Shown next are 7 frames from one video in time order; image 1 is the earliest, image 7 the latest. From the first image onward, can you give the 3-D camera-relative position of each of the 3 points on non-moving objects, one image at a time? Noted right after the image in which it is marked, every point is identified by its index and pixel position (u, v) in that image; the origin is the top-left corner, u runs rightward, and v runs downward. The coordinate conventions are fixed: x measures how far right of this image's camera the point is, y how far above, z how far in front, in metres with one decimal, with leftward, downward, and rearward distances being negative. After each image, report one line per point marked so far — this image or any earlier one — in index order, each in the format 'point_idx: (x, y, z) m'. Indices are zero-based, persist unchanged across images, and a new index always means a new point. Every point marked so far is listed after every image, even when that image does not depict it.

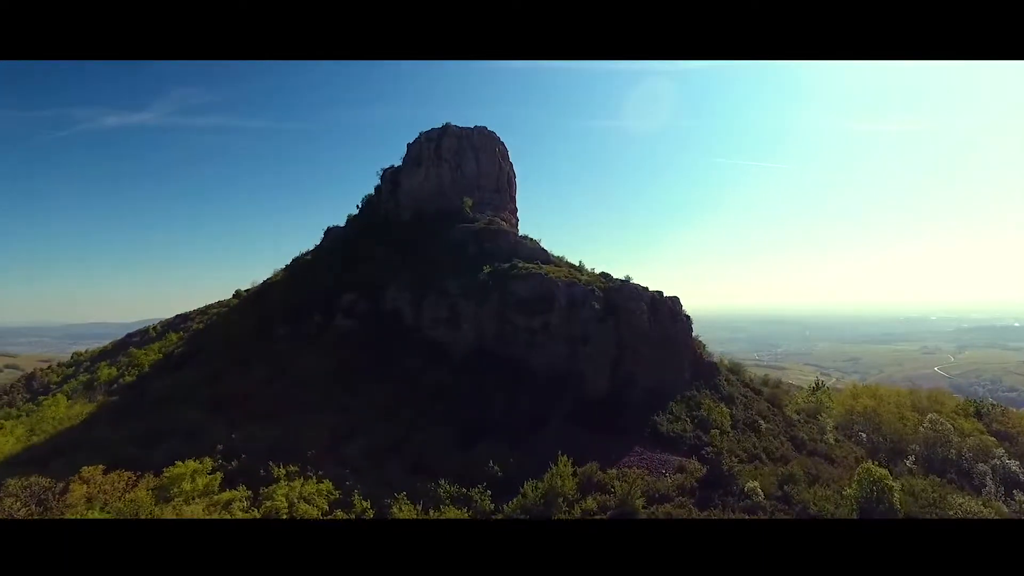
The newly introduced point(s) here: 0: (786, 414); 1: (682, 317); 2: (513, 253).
0: (+8.7, -3.9, +17.2) m
1: (+5.1, -0.9, +16.2) m
2: (0.0, +1.2, +18.4) m
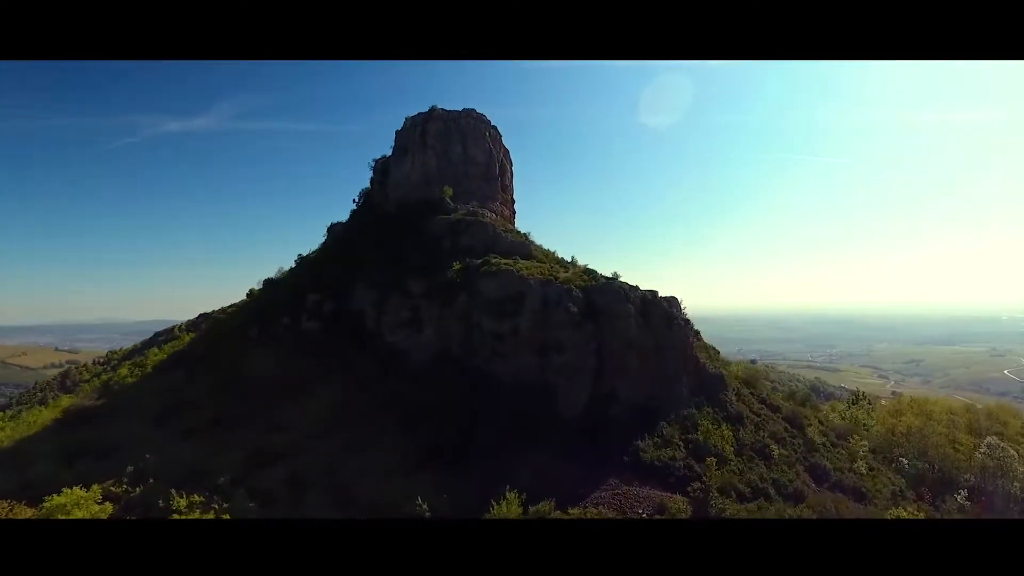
0: (+8.0, -3.9, +14.6) m
1: (+4.3, -0.8, +13.8) m
2: (-0.7, +1.2, +16.3) m
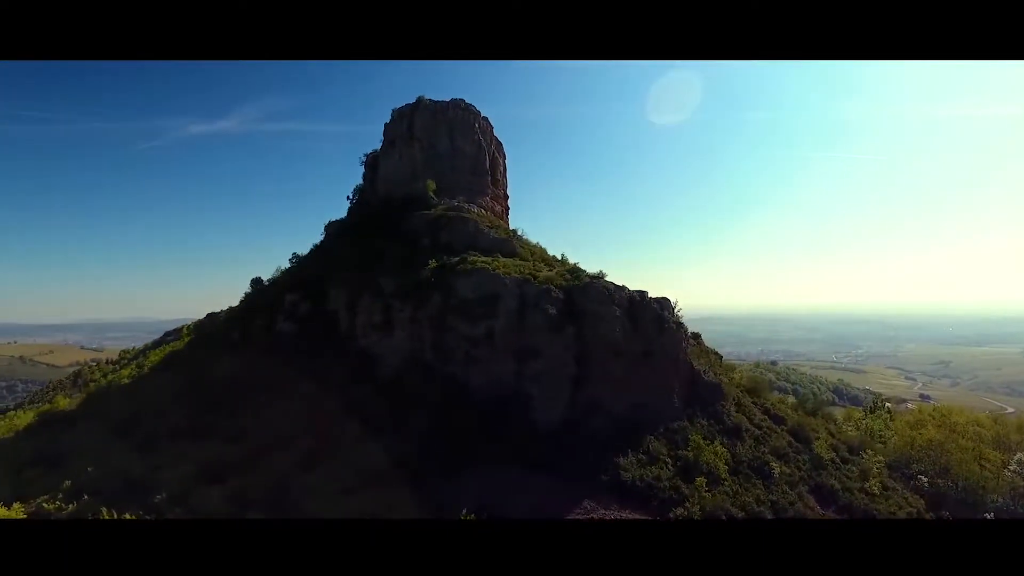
0: (+7.4, -3.9, +13.3) m
1: (+3.7, -0.9, +12.6) m
2: (-1.1, +1.2, +15.3) m
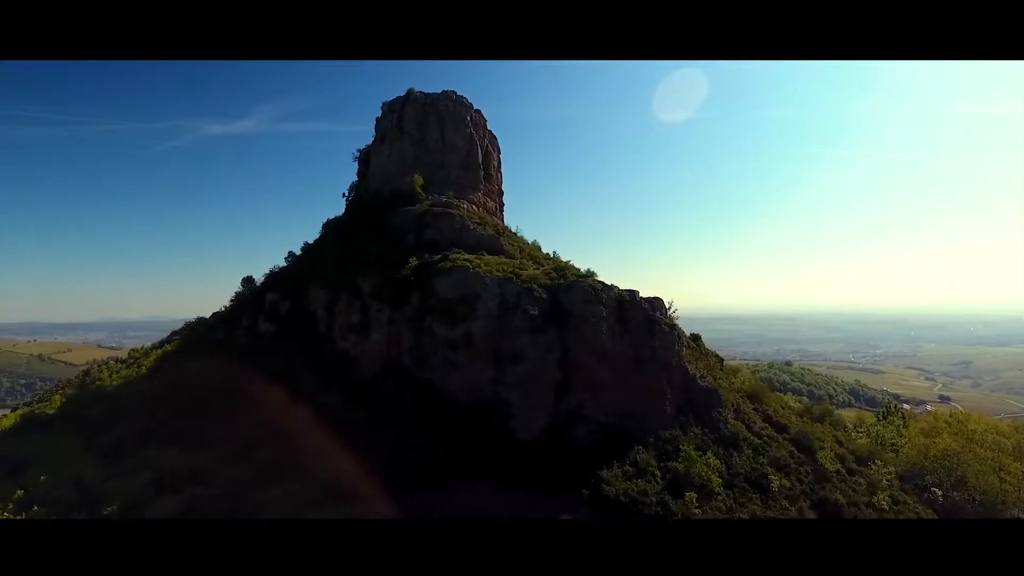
0: (+7.0, -3.9, +12.4) m
1: (+3.3, -0.8, +11.8) m
2: (-1.5, +1.2, +14.6) m
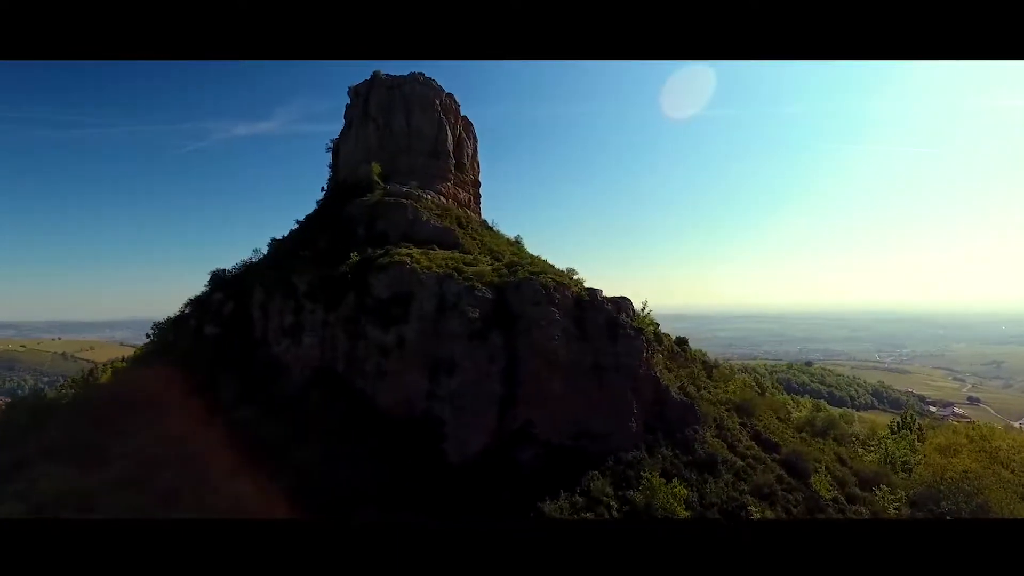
0: (+5.9, -3.8, +10.7) m
1: (+2.2, -0.8, +10.2) m
2: (-2.5, +1.3, +13.2) m
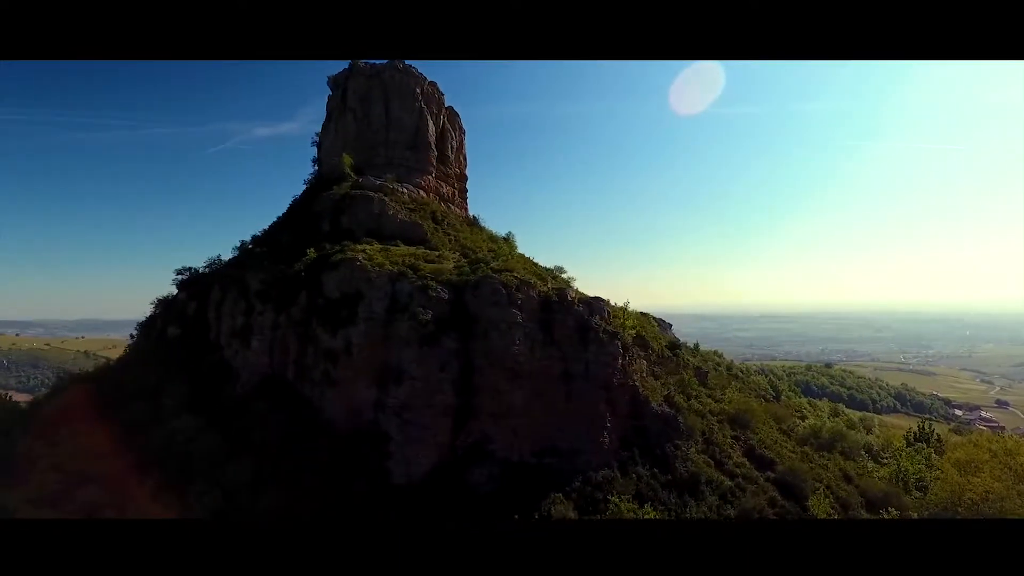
0: (+5.2, -3.8, +9.5) m
1: (+1.5, -0.8, +9.2) m
2: (-3.1, +1.3, +12.3) m
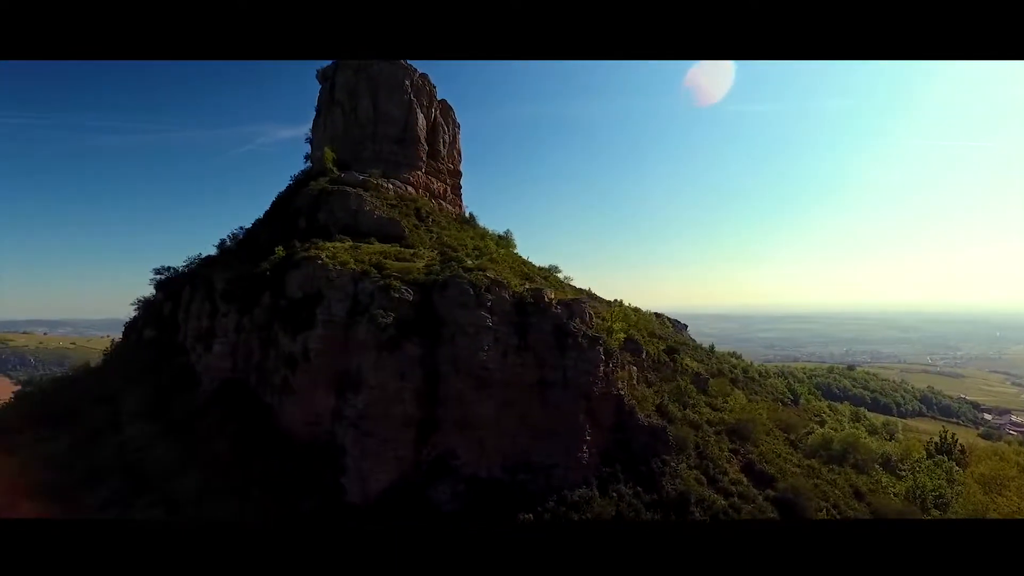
0: (+4.8, -3.8, +8.6) m
1: (+1.0, -0.8, +8.4) m
2: (-3.5, +1.3, +11.6) m
